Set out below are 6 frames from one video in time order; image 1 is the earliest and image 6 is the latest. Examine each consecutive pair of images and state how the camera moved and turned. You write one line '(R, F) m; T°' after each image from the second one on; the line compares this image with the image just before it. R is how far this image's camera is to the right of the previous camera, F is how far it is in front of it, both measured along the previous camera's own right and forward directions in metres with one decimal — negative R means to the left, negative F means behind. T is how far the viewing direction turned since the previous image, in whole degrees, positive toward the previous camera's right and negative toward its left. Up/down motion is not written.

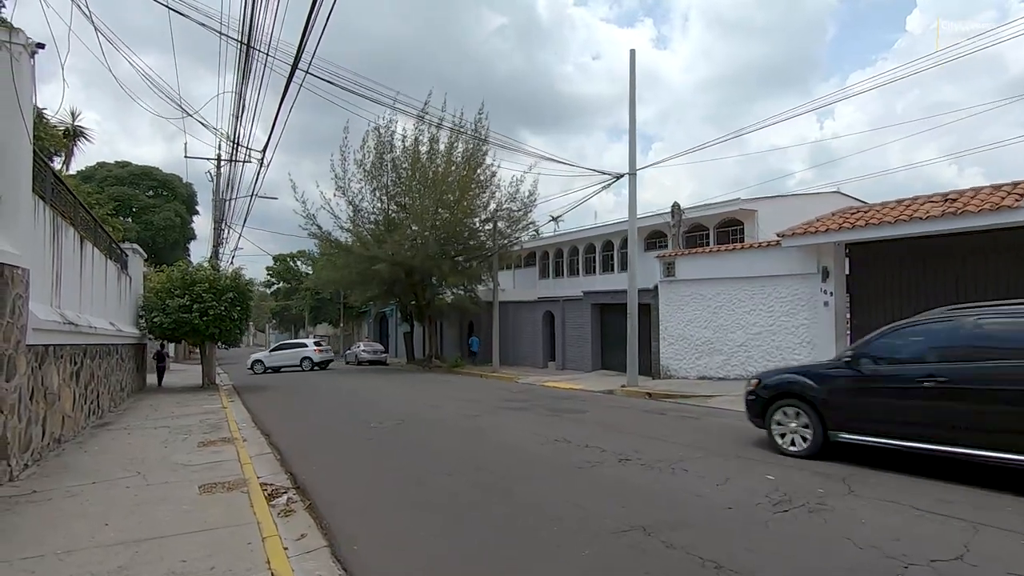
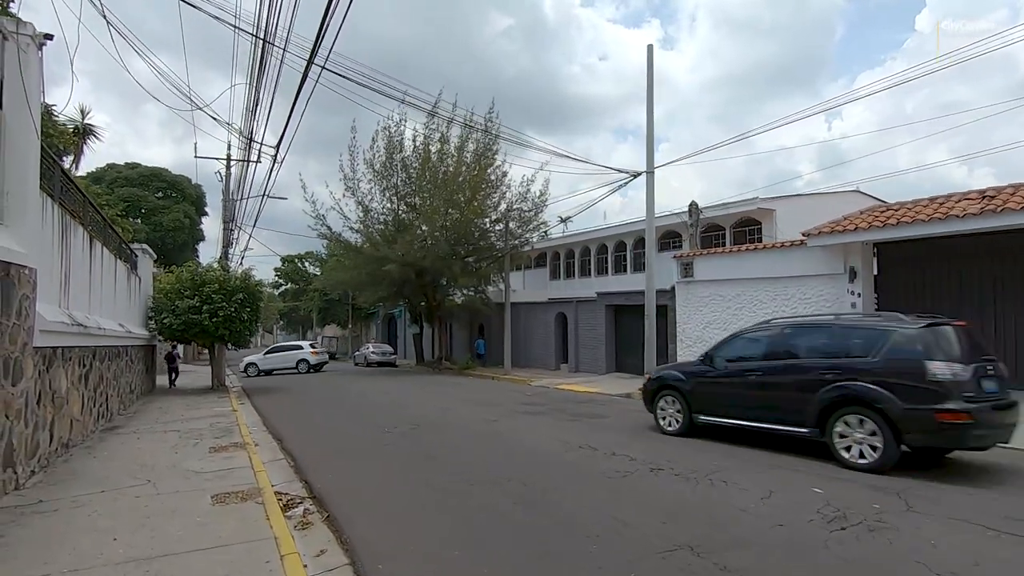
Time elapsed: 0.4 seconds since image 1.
(-0.3, +0.4) m; -1°
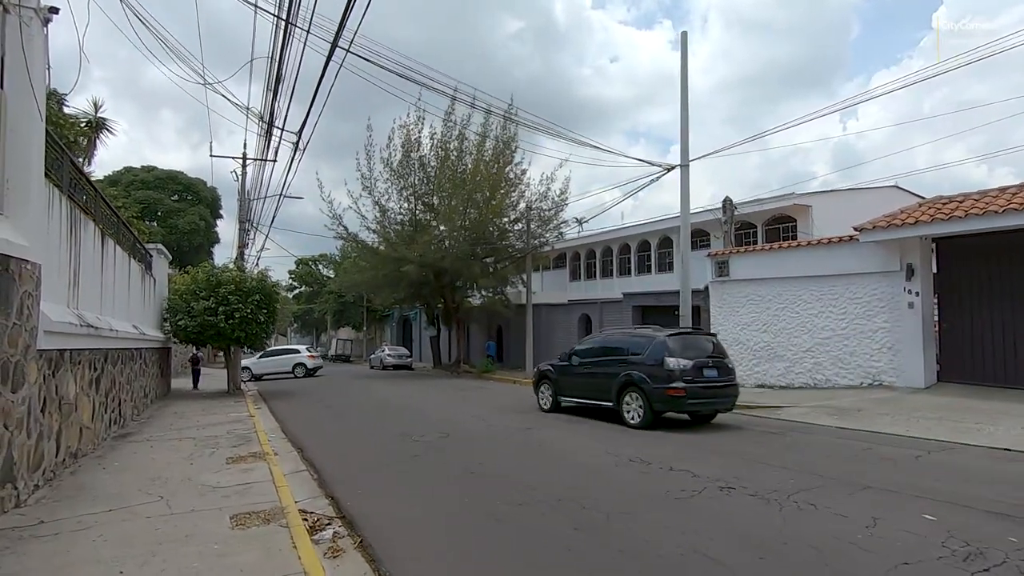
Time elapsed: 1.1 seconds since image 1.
(-0.5, +0.8) m; -1°
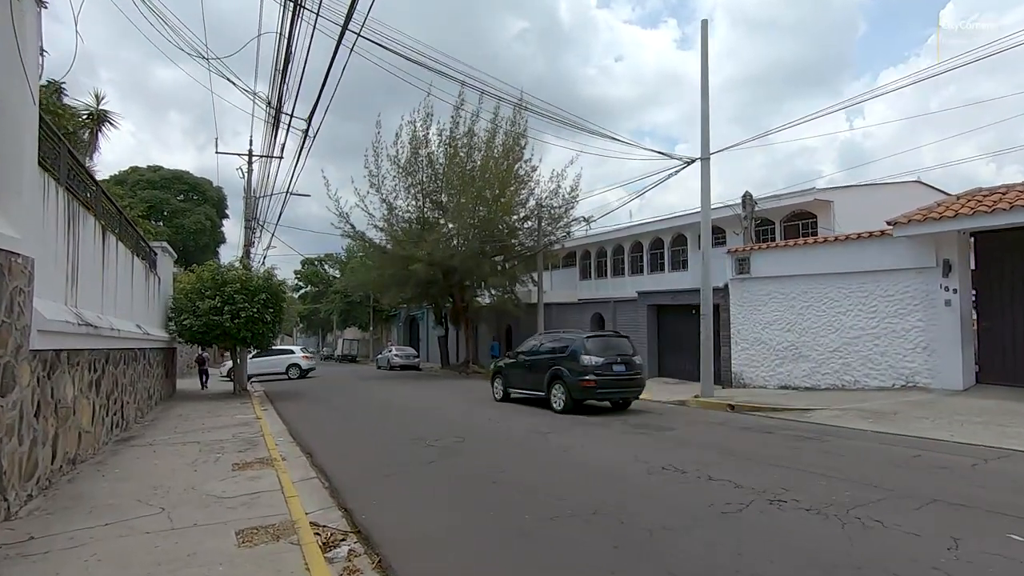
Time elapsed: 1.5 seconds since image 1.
(-0.3, +0.6) m; -1°
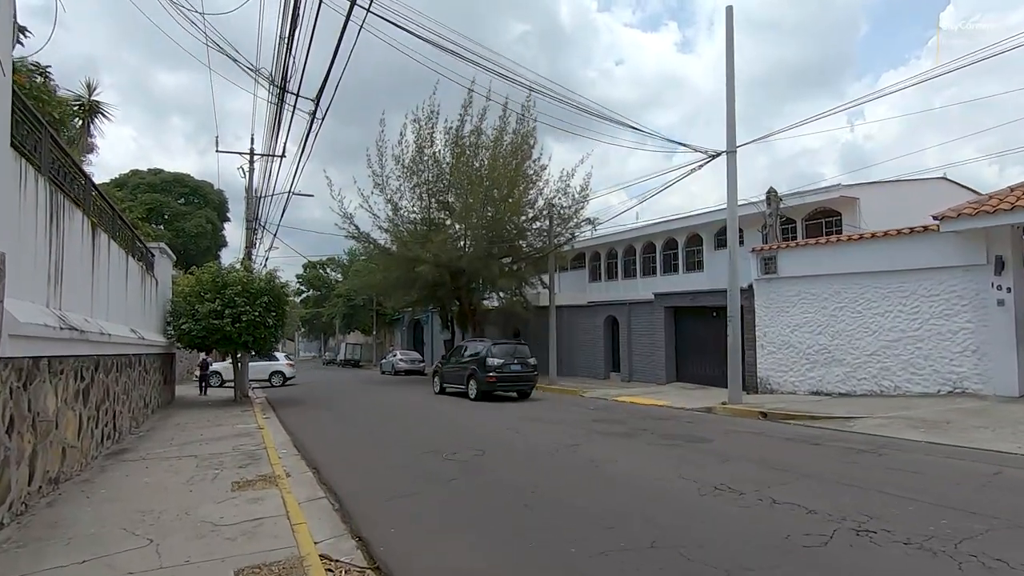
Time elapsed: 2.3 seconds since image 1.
(-0.4, +0.9) m; 0°
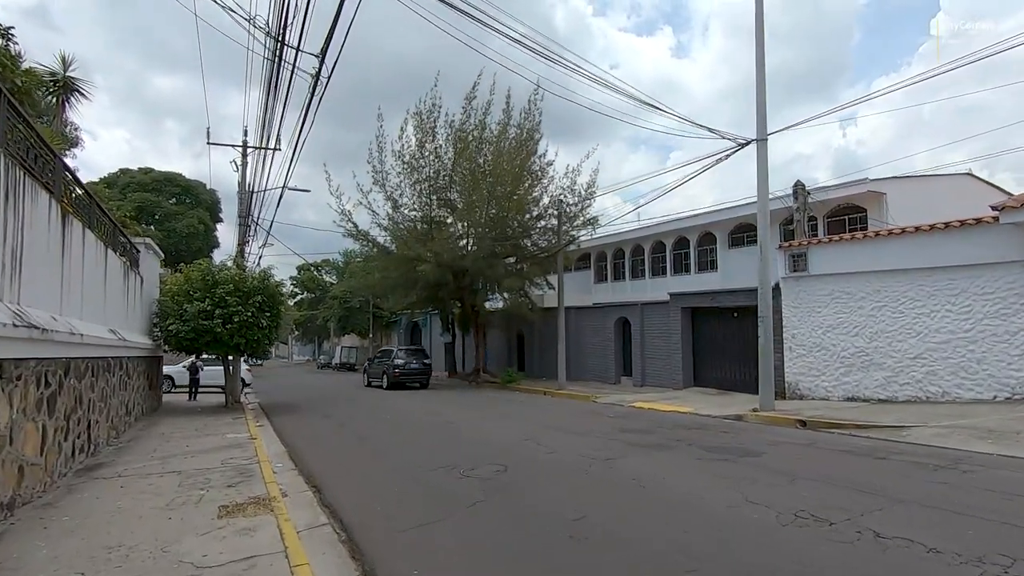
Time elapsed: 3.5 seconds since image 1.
(-0.5, +1.2) m; +1°
